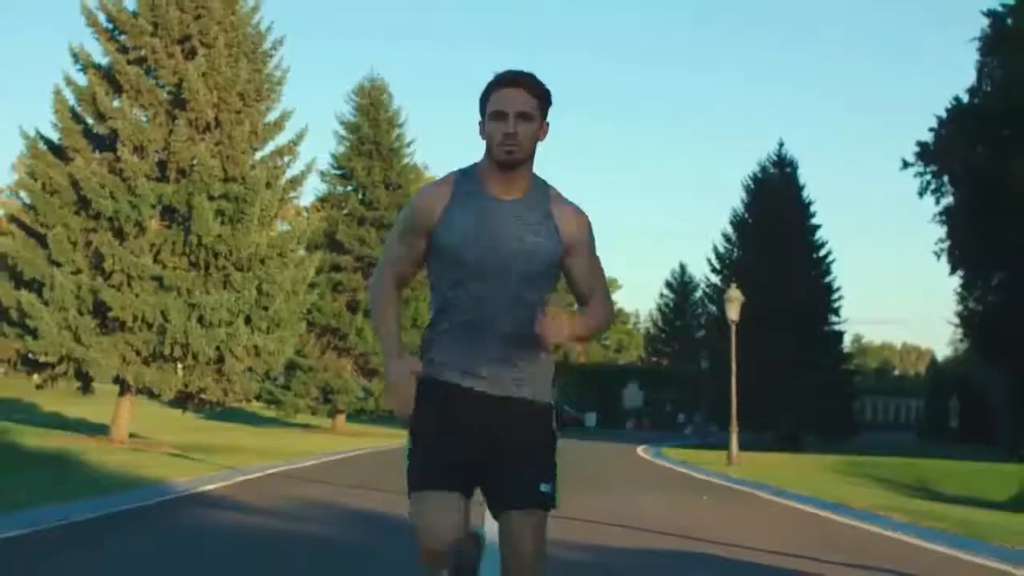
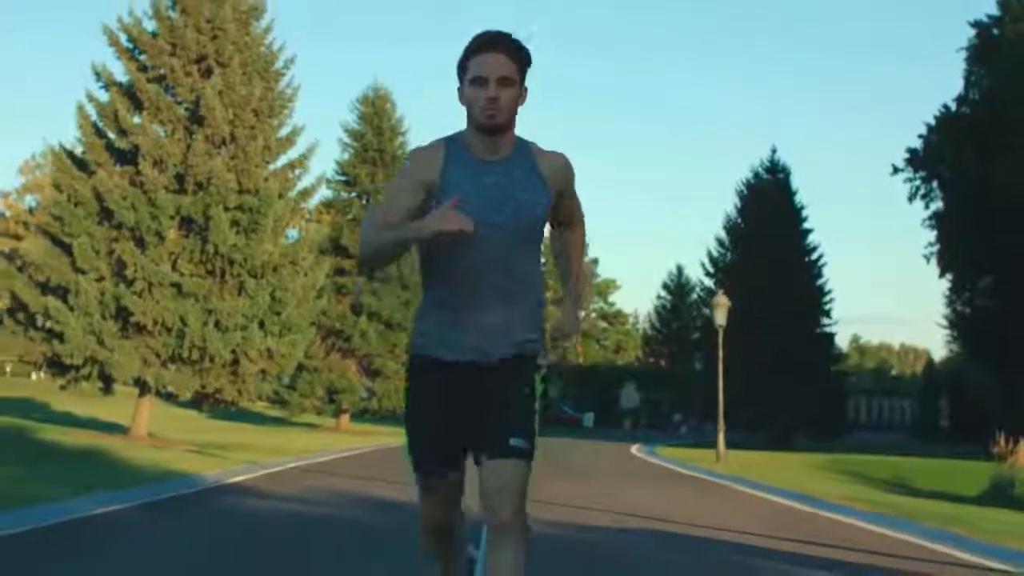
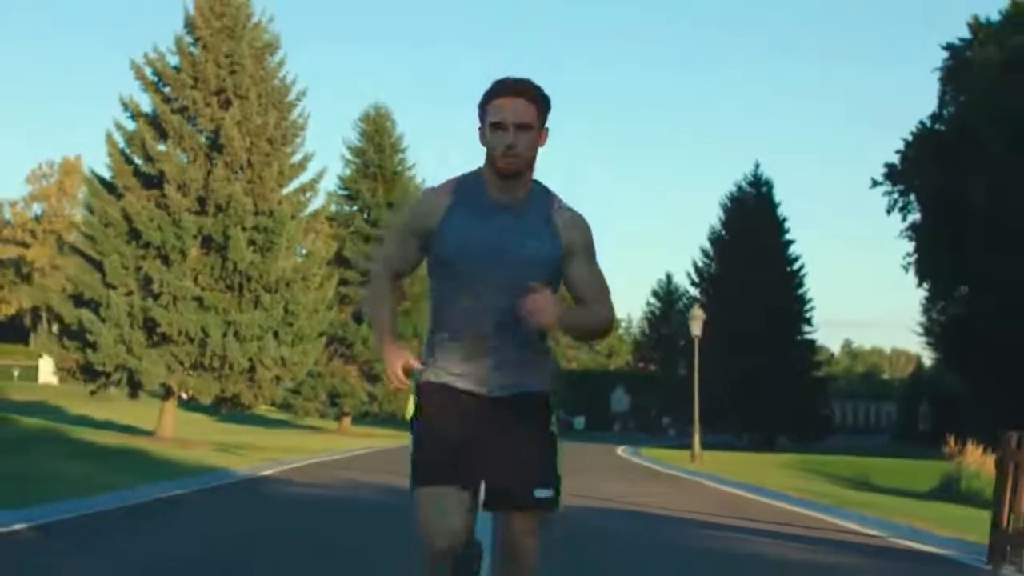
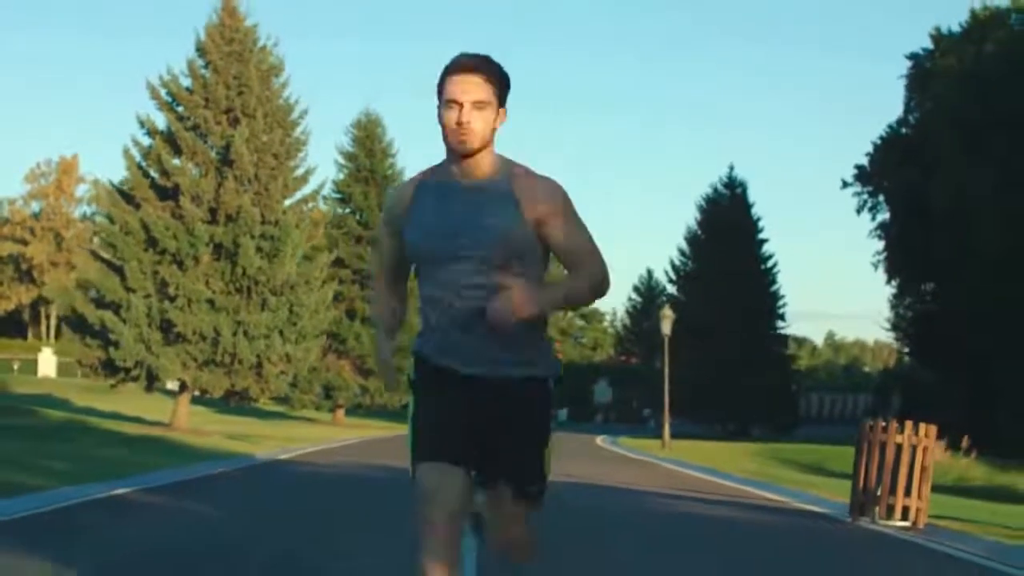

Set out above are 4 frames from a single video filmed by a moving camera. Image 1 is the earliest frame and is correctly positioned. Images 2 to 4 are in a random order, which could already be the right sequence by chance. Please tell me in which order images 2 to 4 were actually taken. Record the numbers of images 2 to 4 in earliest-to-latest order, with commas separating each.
2, 3, 4
